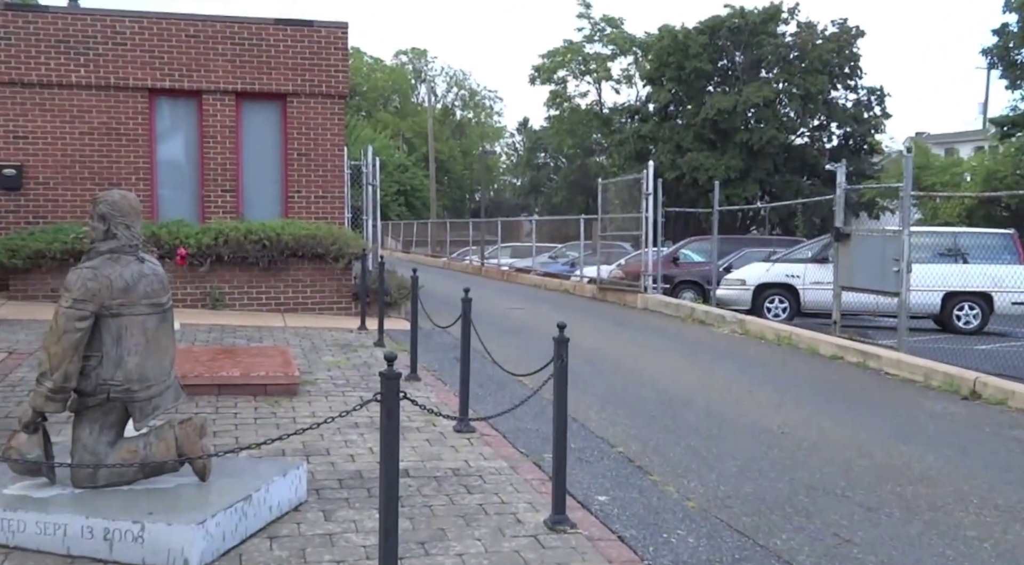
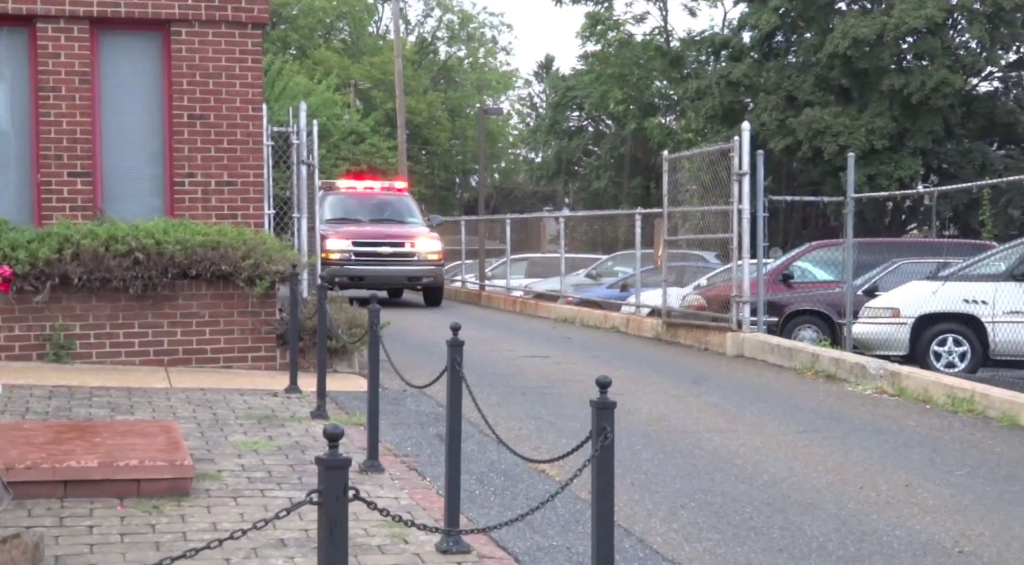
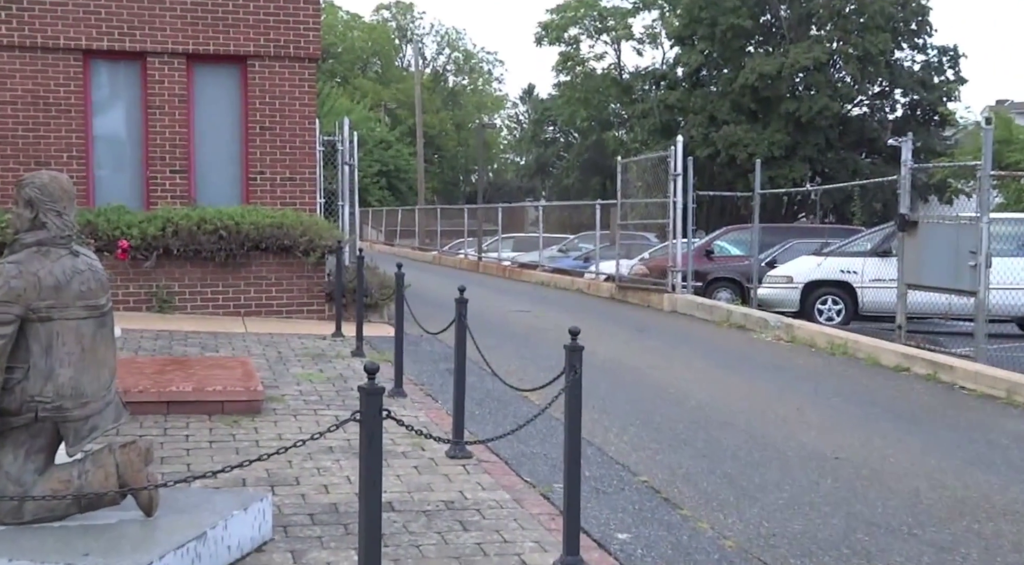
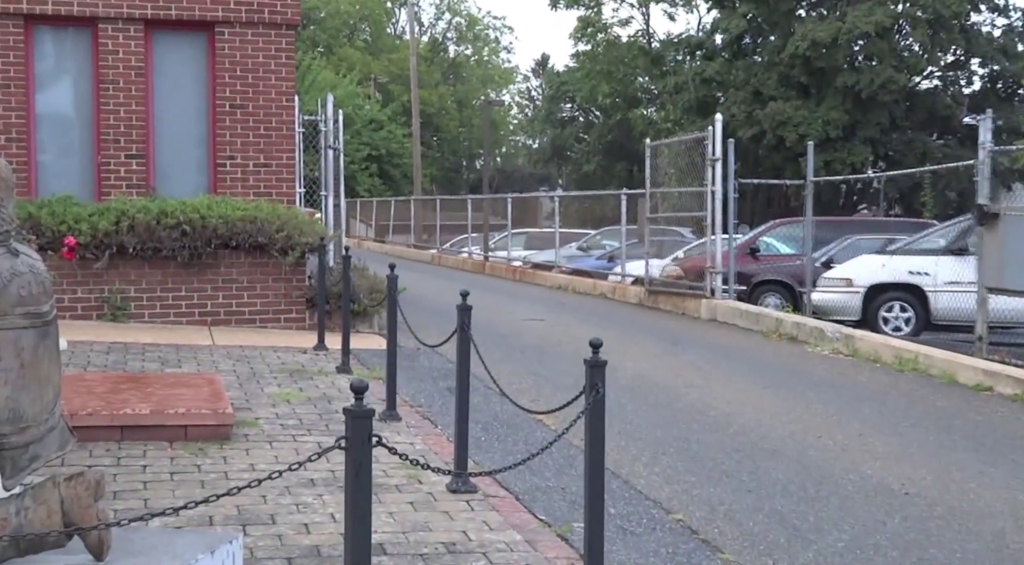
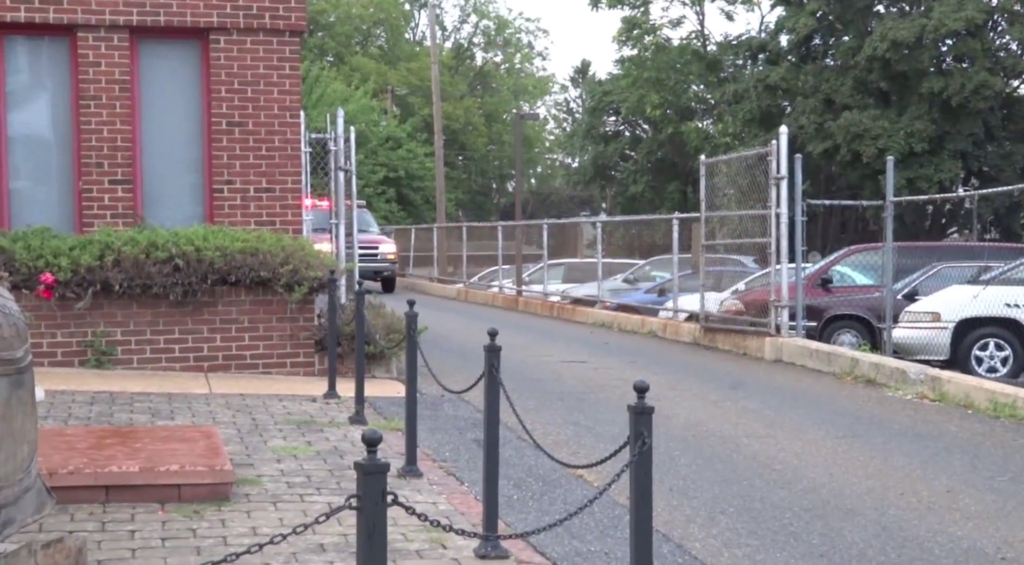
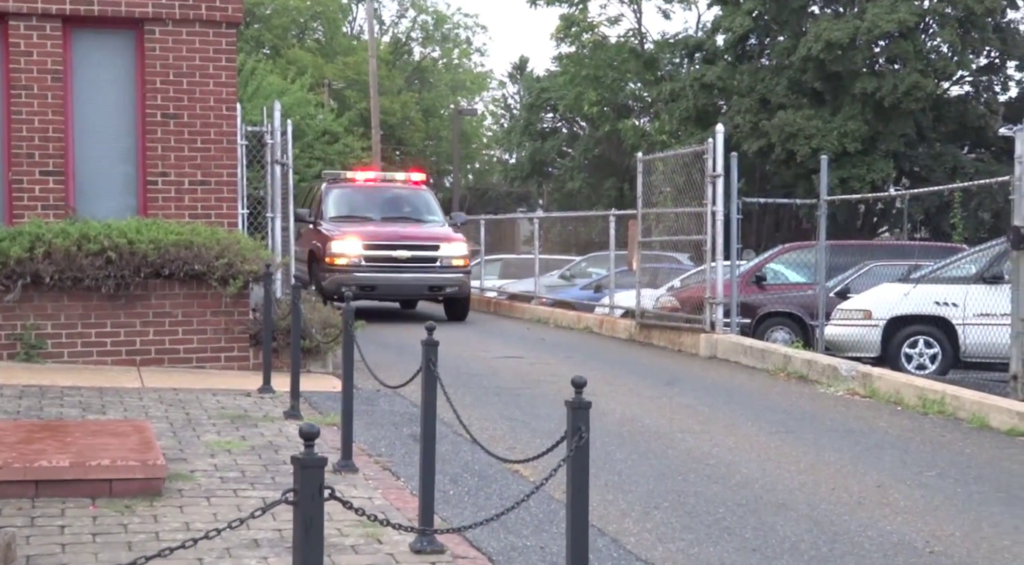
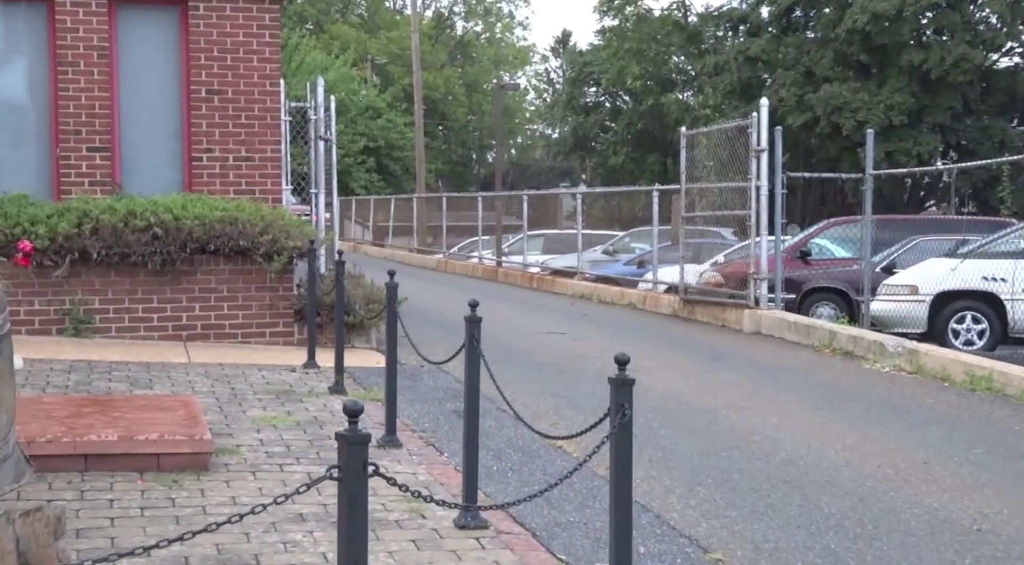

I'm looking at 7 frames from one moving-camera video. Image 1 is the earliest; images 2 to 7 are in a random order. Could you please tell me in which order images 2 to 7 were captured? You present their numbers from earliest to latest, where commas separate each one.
3, 4, 7, 5, 2, 6
